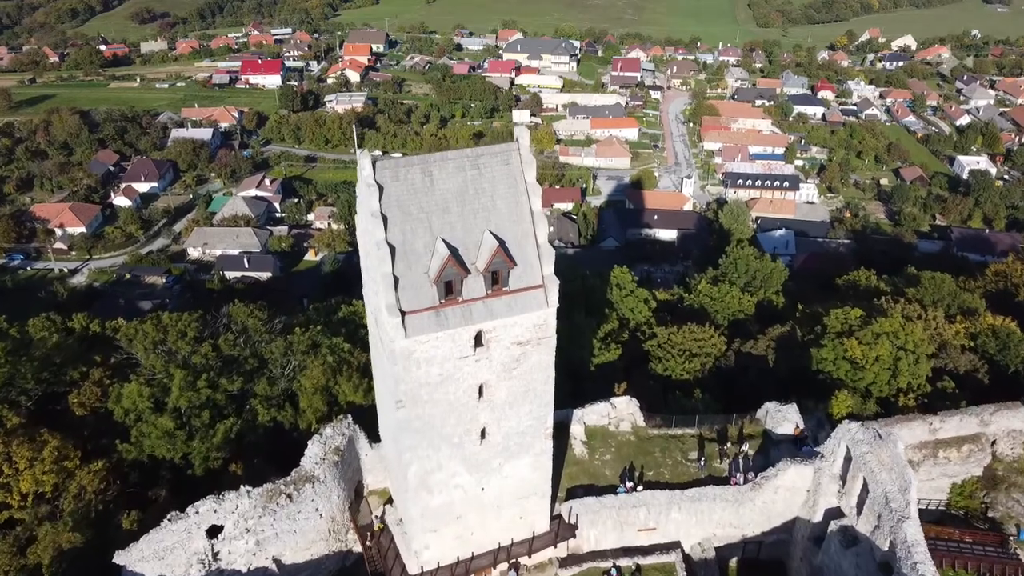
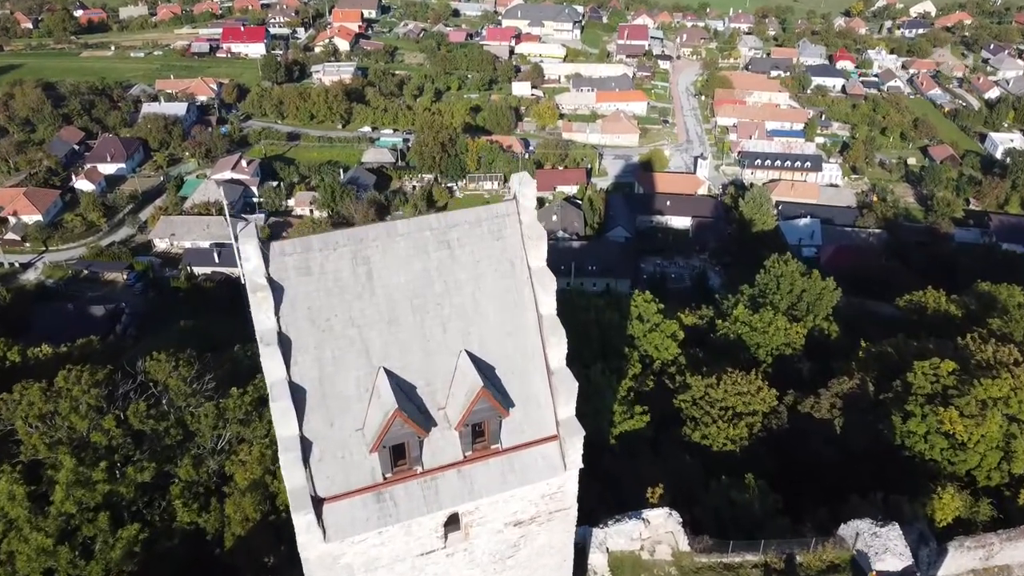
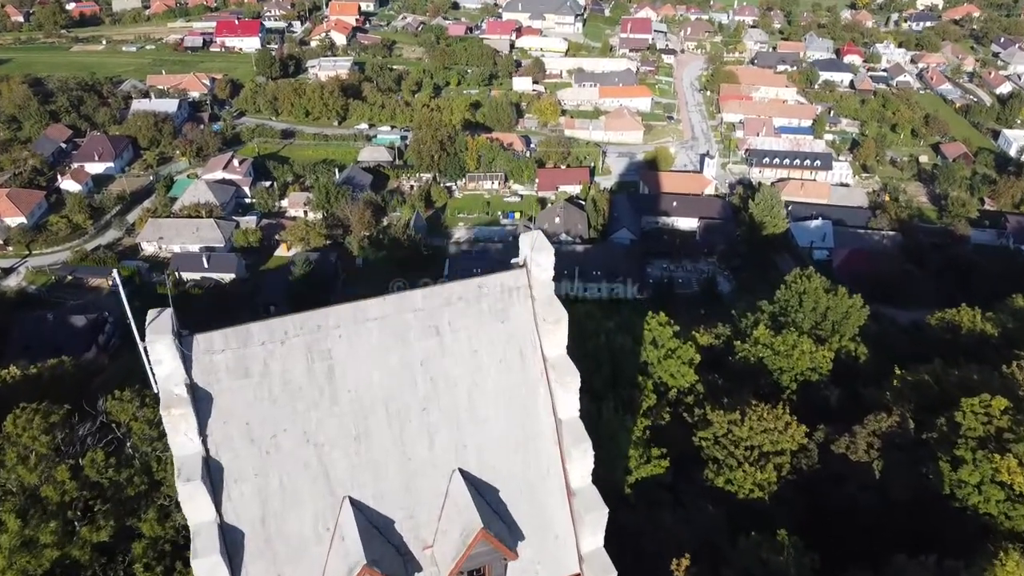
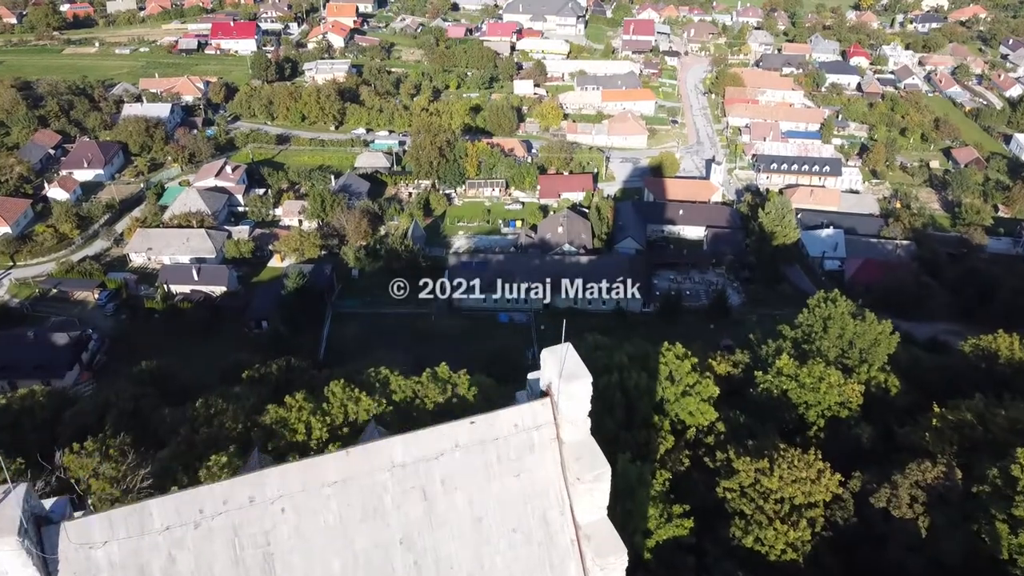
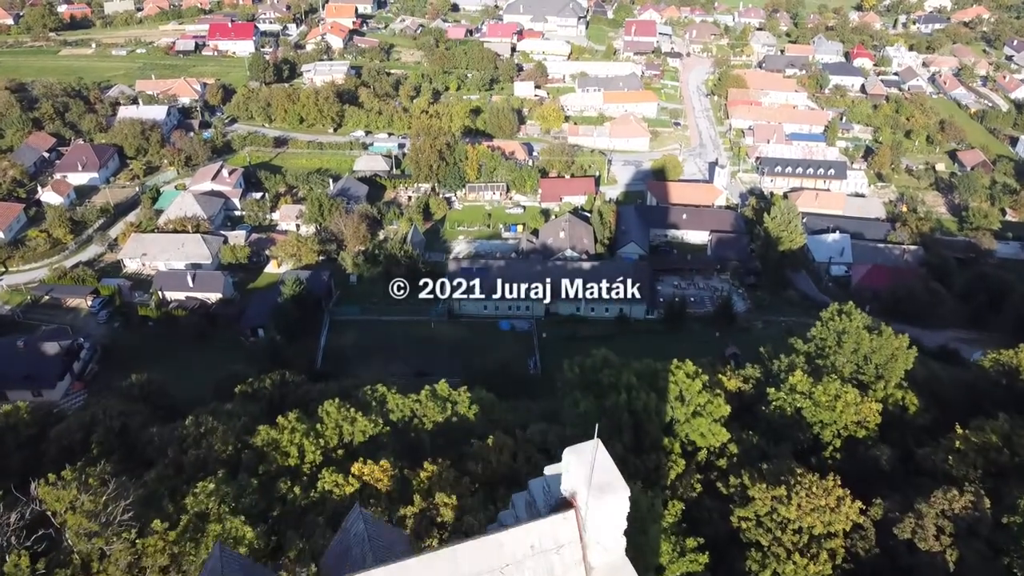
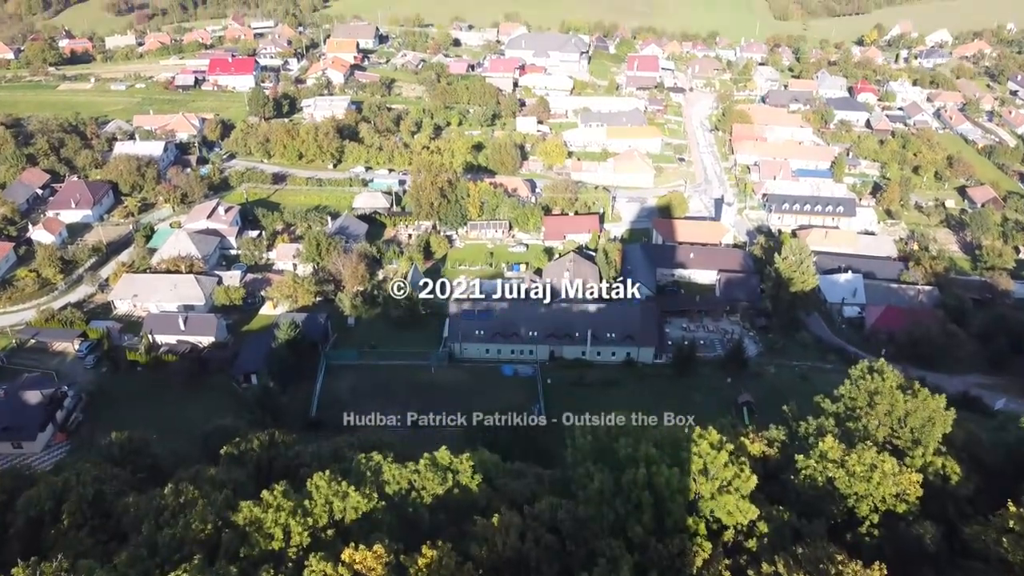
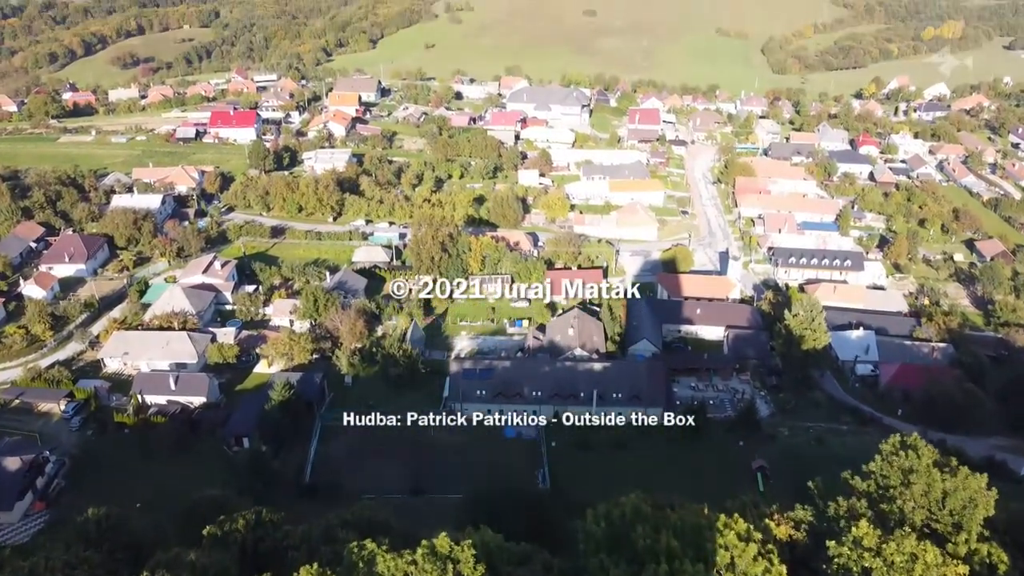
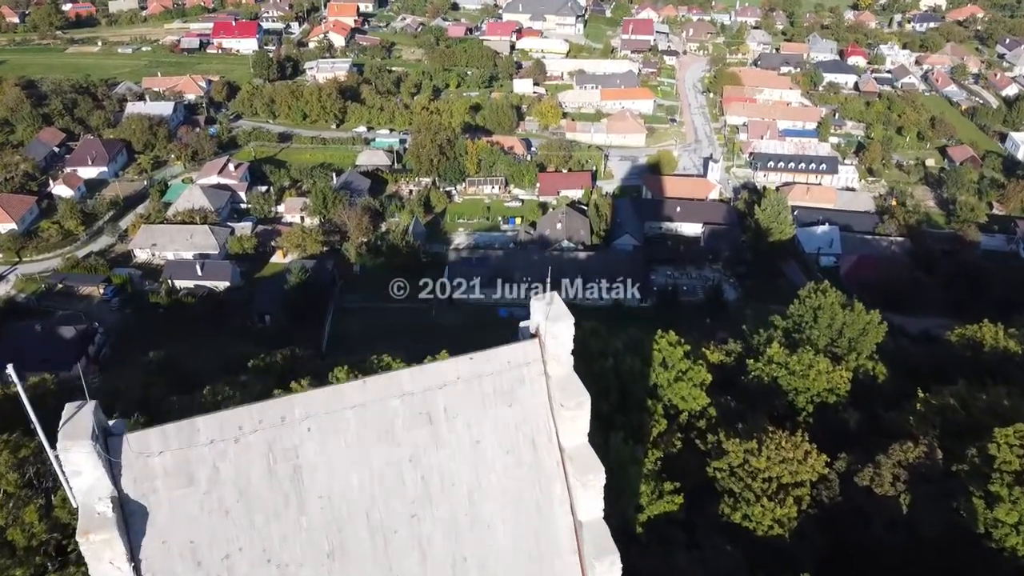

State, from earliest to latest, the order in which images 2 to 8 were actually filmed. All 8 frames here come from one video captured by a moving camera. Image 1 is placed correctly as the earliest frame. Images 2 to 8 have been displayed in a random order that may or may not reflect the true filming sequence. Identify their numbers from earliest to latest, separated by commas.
2, 3, 8, 4, 5, 6, 7
